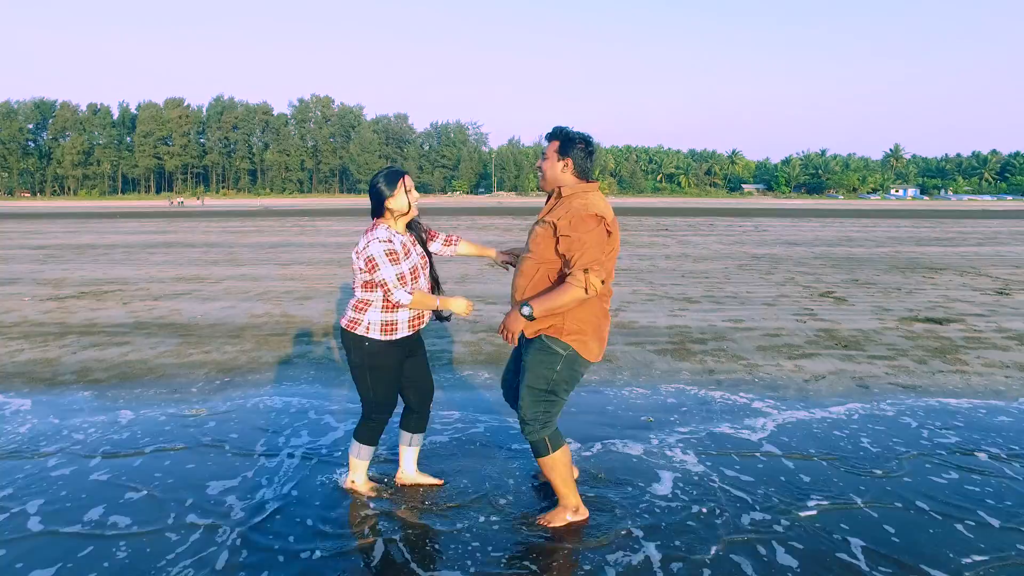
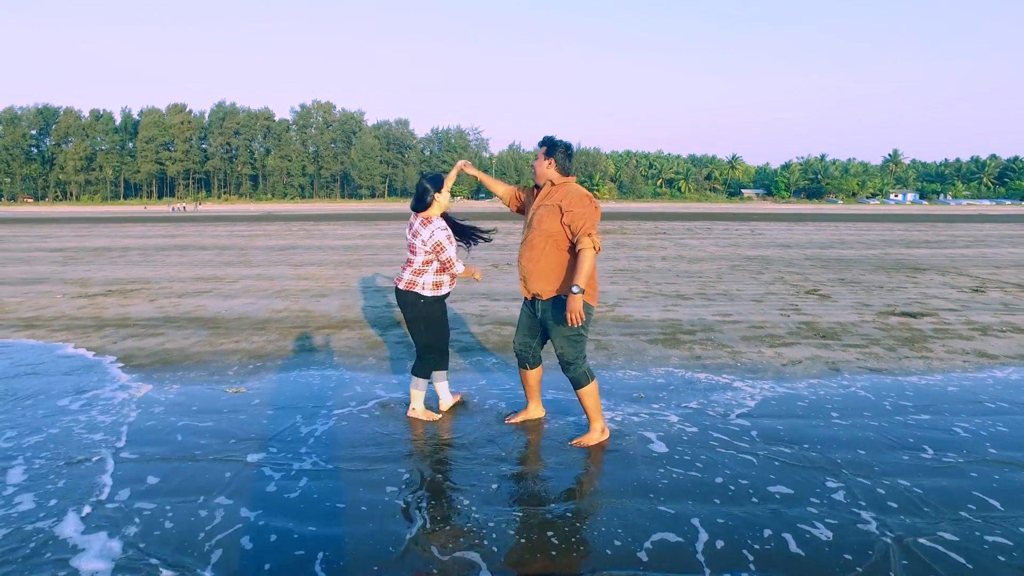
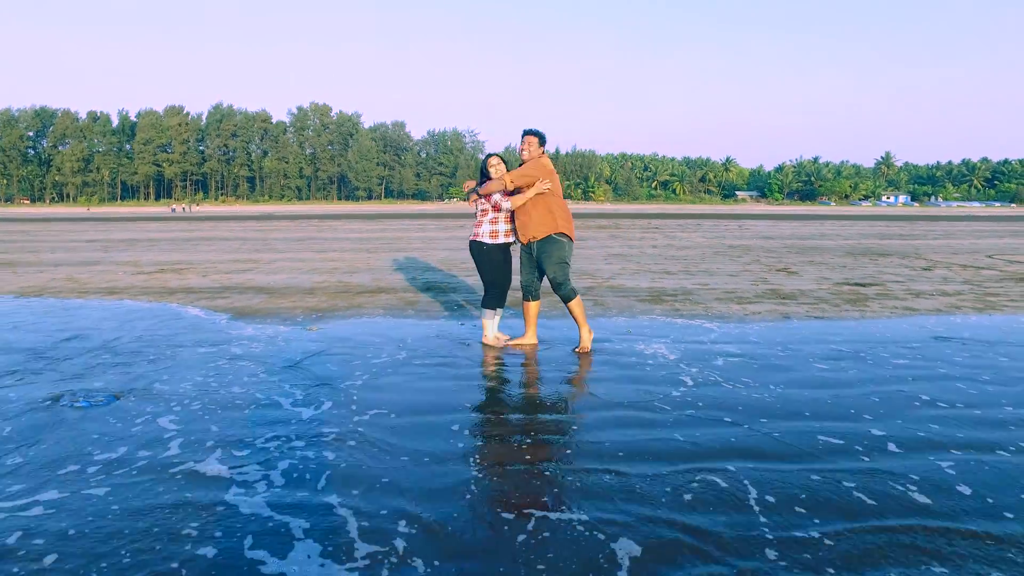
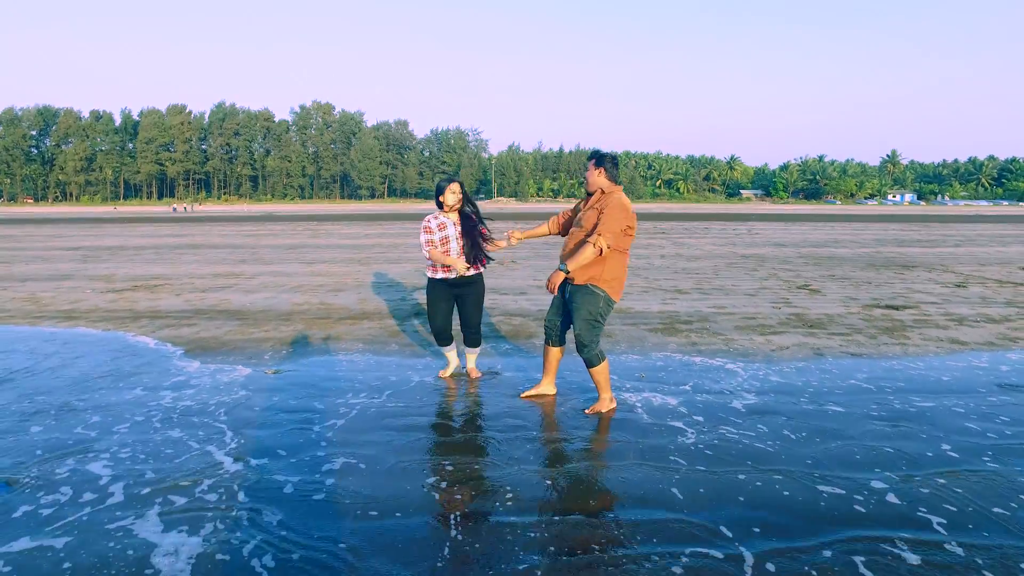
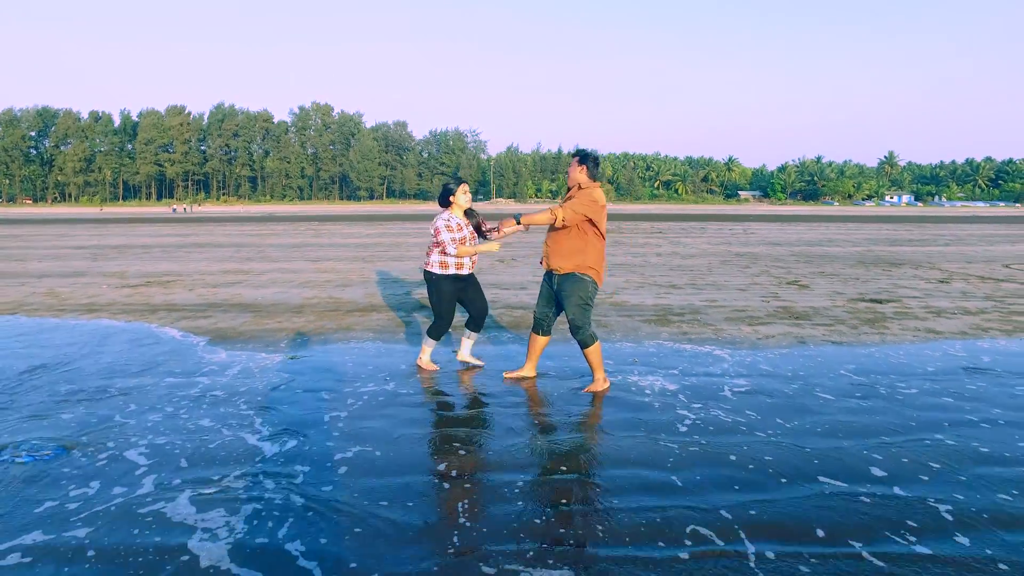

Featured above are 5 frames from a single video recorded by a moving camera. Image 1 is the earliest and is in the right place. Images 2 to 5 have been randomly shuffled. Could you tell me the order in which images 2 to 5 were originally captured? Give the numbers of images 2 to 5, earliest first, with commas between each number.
2, 4, 5, 3
